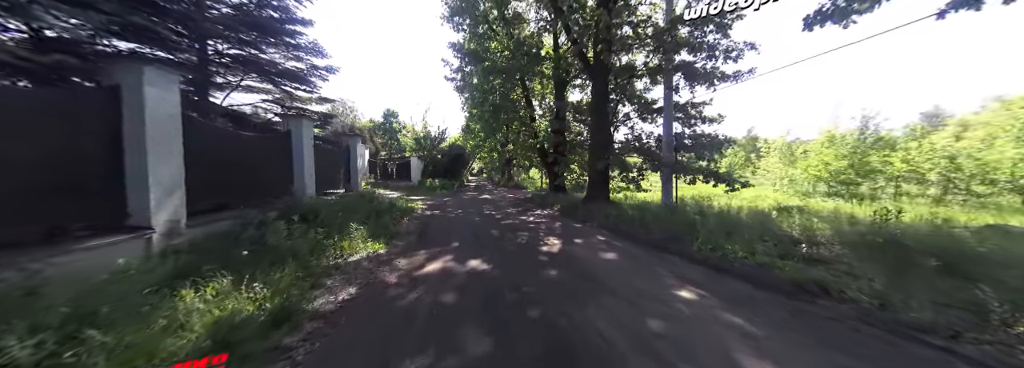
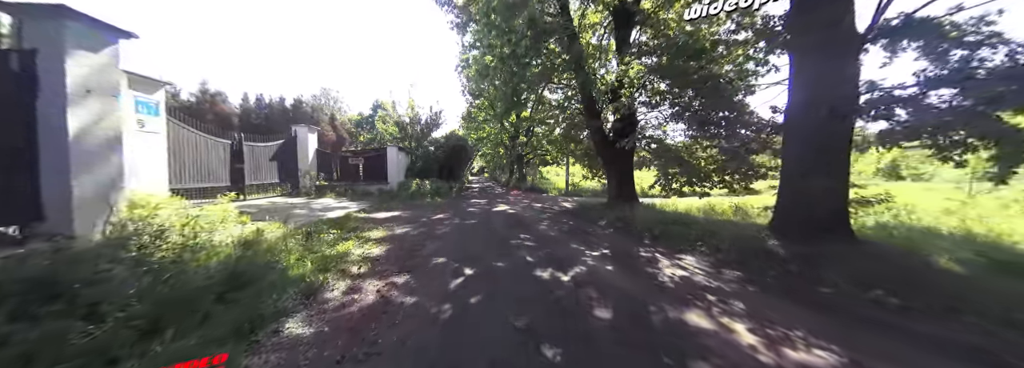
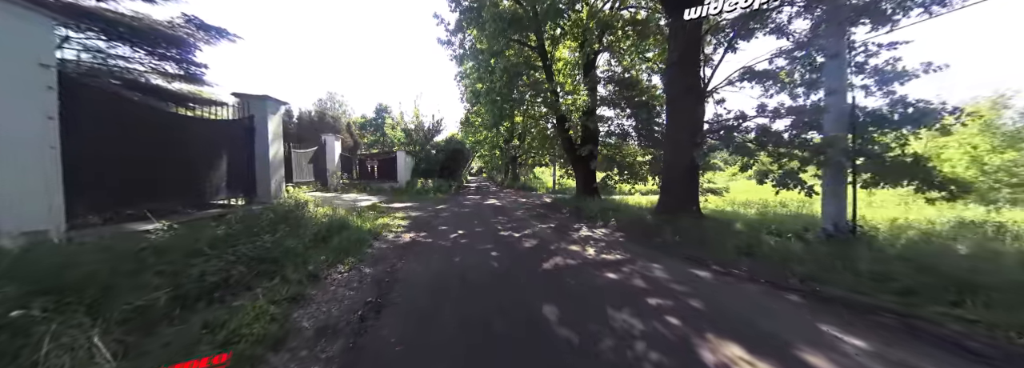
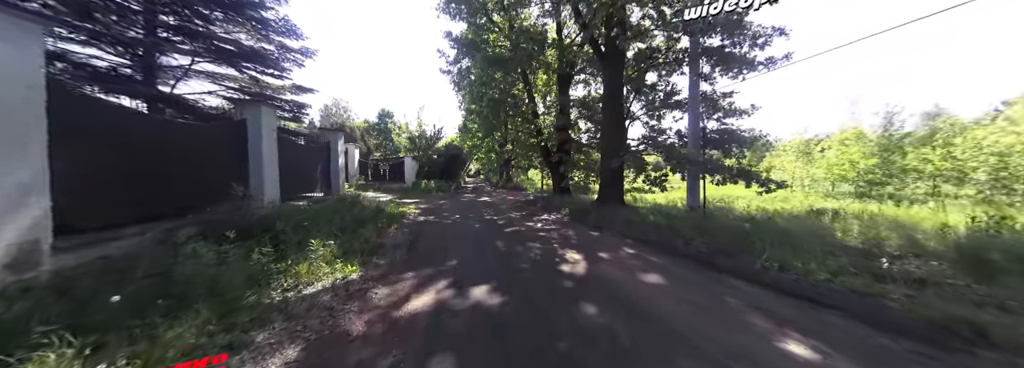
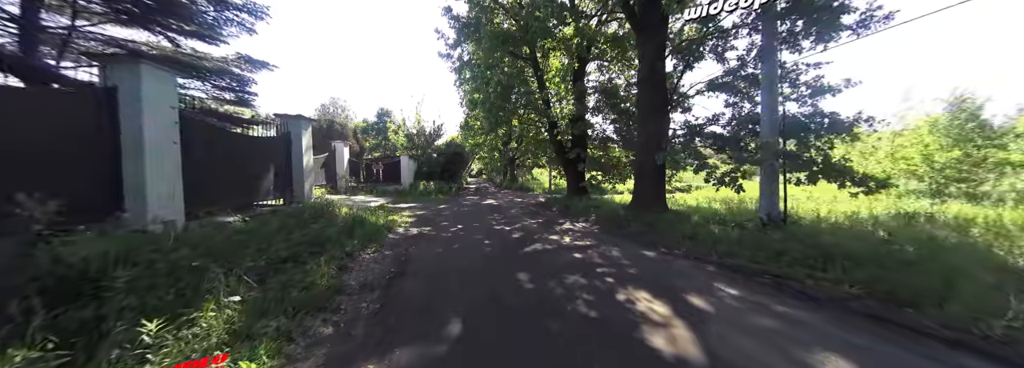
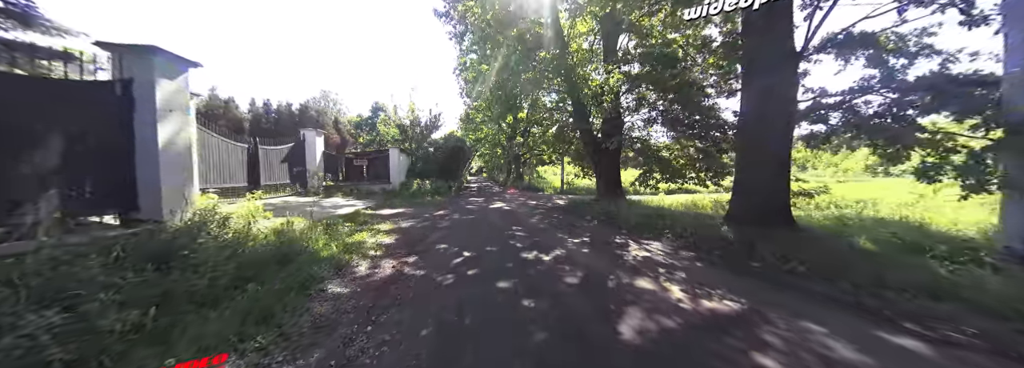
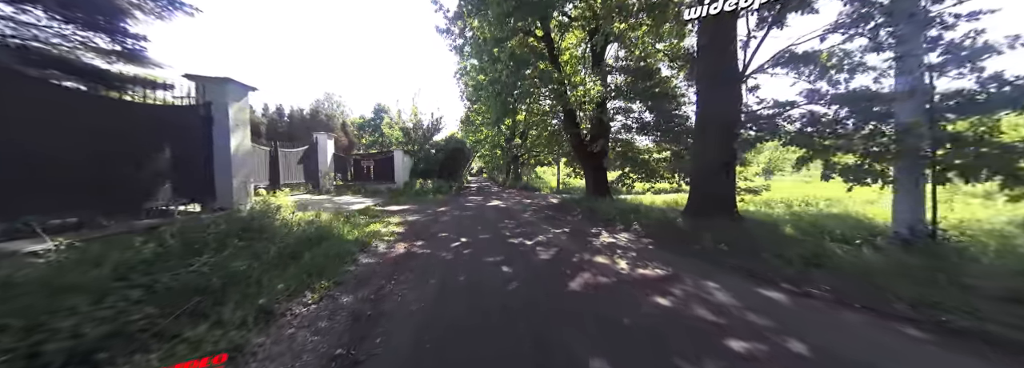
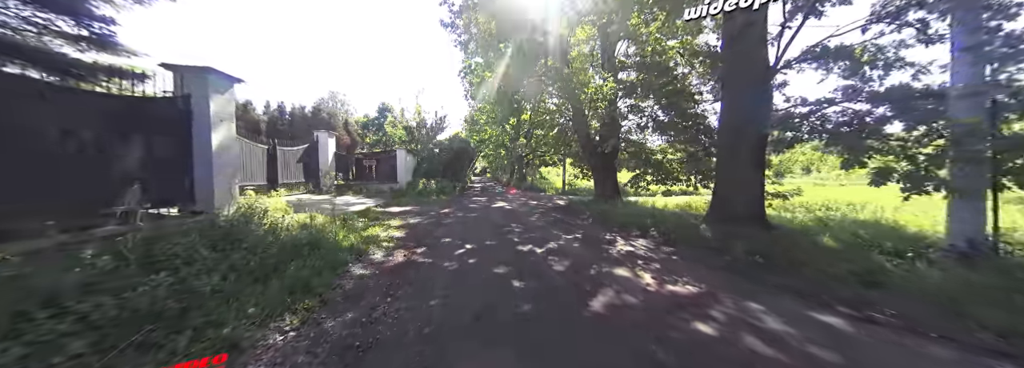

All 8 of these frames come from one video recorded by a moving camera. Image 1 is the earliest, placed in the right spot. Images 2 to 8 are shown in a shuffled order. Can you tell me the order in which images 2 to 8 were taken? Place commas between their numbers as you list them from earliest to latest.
4, 5, 3, 7, 8, 6, 2
